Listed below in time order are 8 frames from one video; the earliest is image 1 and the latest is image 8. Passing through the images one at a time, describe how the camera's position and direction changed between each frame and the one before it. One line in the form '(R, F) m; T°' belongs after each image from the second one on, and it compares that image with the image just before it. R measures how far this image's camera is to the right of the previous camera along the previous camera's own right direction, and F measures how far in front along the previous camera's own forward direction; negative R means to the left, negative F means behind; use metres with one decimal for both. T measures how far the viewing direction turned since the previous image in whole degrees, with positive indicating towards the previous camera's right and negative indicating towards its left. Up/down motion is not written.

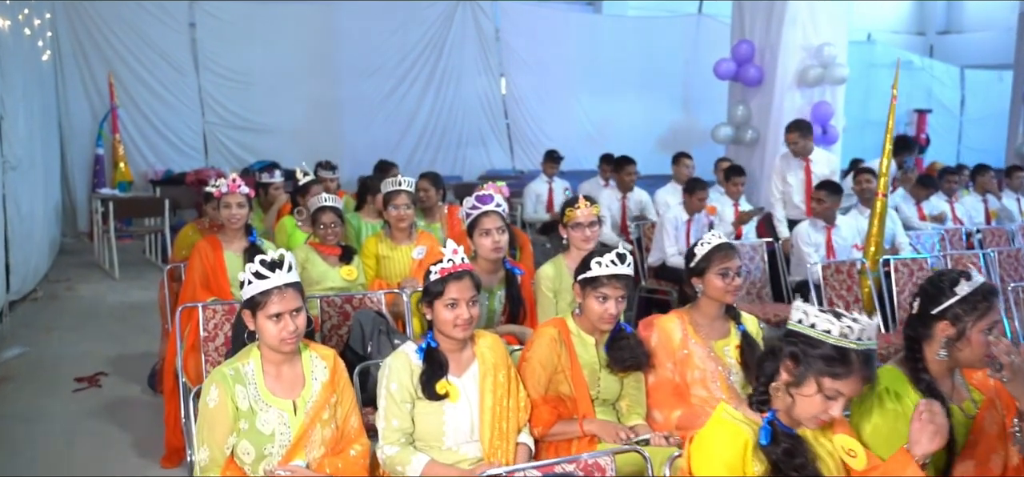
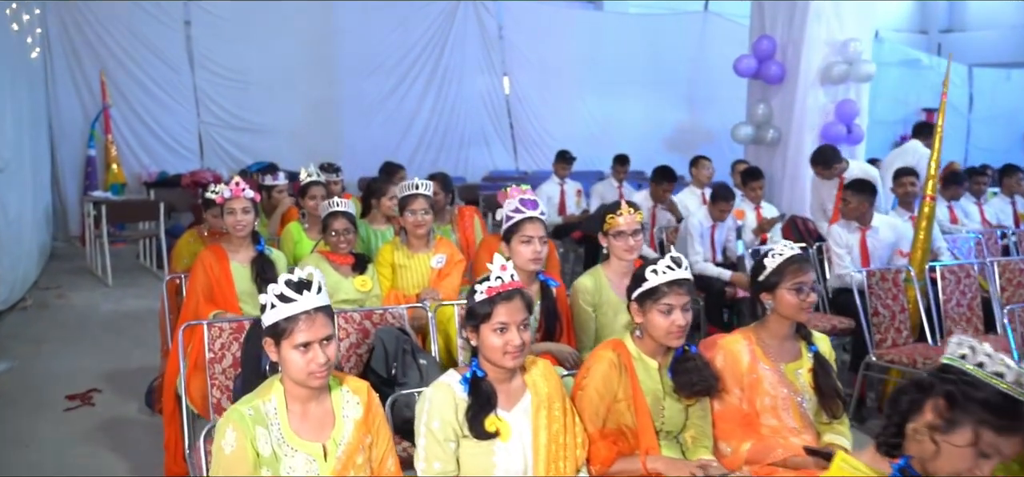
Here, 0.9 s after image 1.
(-0.1, +0.3) m; 0°
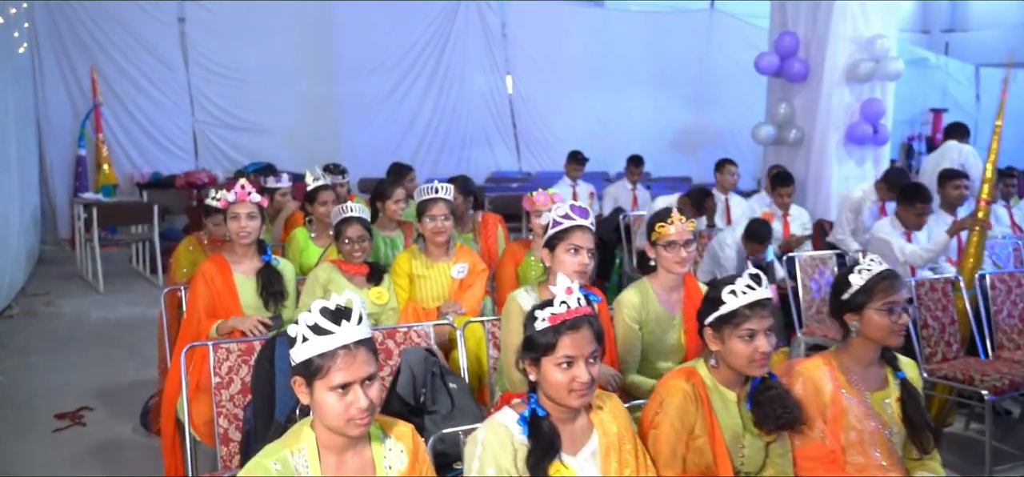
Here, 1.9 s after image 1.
(-0.1, +0.3) m; +1°
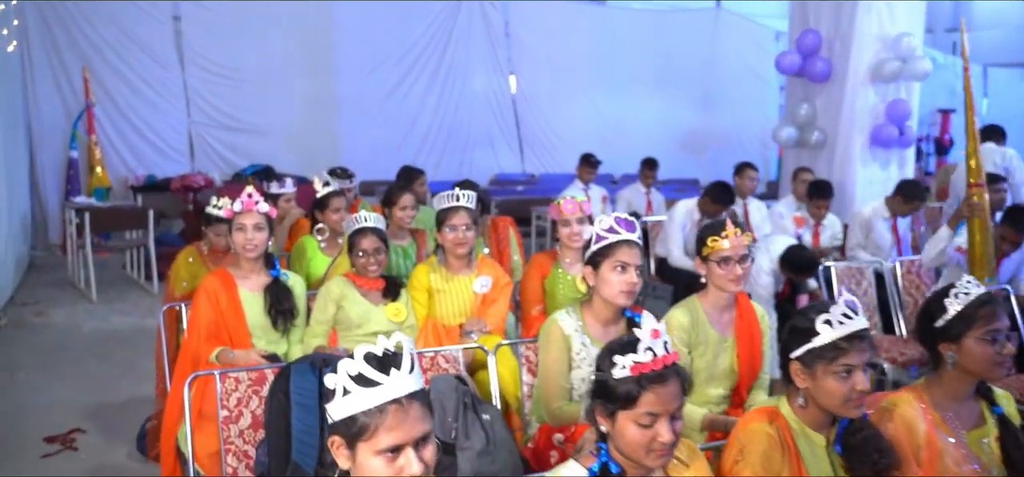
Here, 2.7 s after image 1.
(-0.1, +0.2) m; 0°
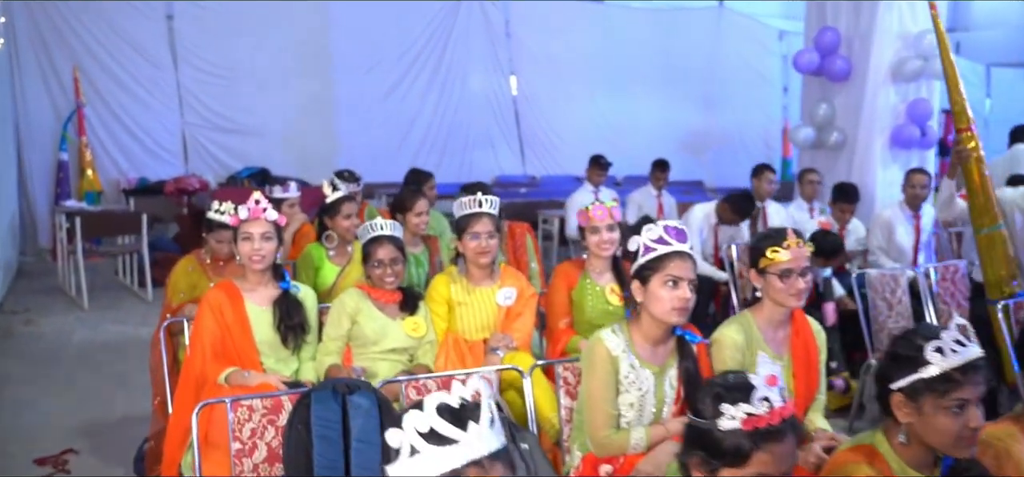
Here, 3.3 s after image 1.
(-0.1, +0.2) m; +1°
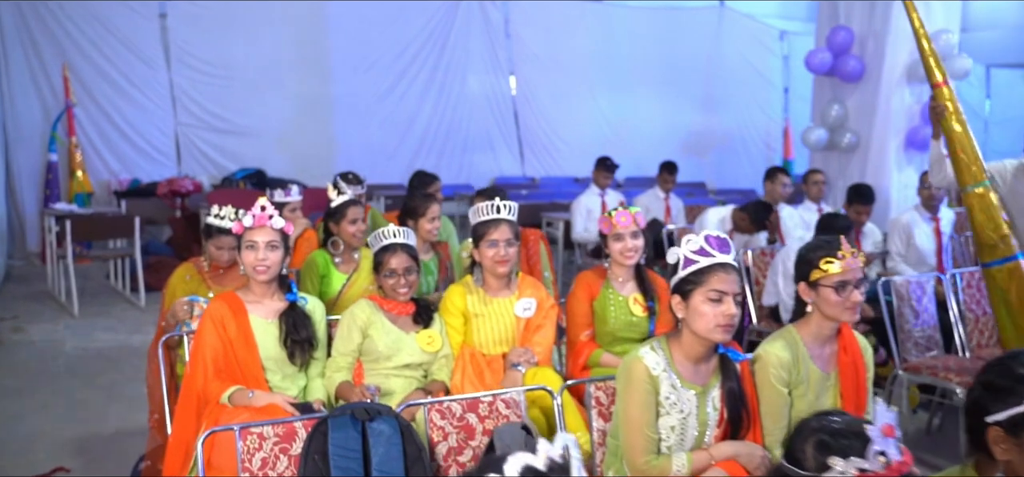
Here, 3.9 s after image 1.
(-0.1, +0.2) m; +1°
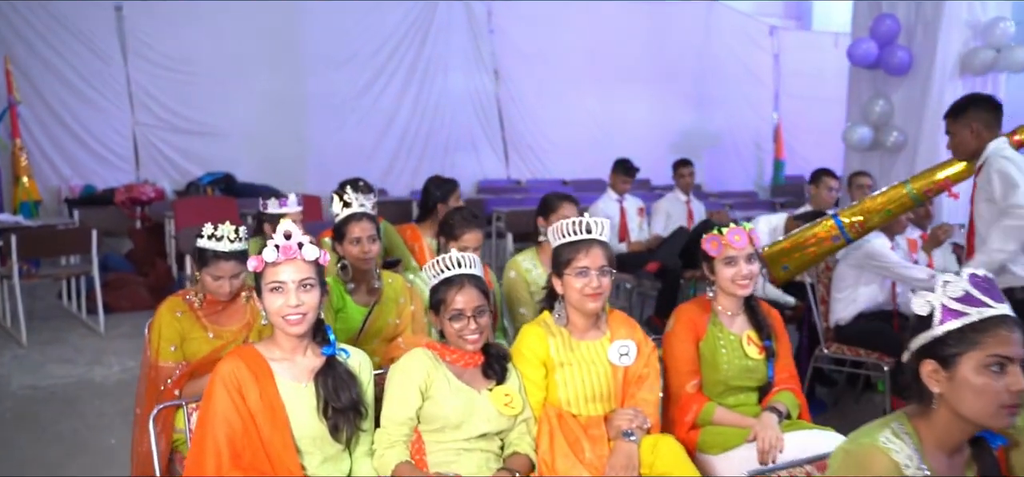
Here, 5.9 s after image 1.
(-0.4, +0.6) m; +3°
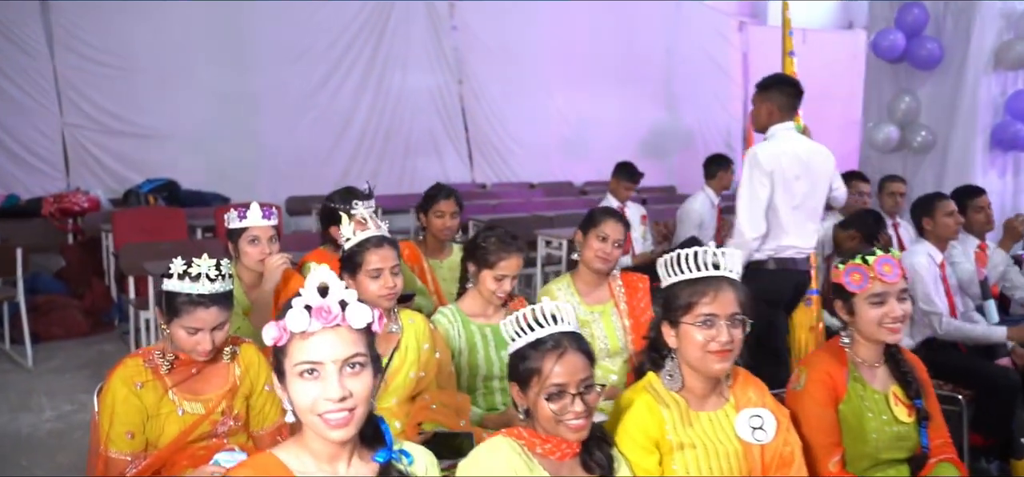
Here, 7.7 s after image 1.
(-0.3, +0.6) m; +4°
